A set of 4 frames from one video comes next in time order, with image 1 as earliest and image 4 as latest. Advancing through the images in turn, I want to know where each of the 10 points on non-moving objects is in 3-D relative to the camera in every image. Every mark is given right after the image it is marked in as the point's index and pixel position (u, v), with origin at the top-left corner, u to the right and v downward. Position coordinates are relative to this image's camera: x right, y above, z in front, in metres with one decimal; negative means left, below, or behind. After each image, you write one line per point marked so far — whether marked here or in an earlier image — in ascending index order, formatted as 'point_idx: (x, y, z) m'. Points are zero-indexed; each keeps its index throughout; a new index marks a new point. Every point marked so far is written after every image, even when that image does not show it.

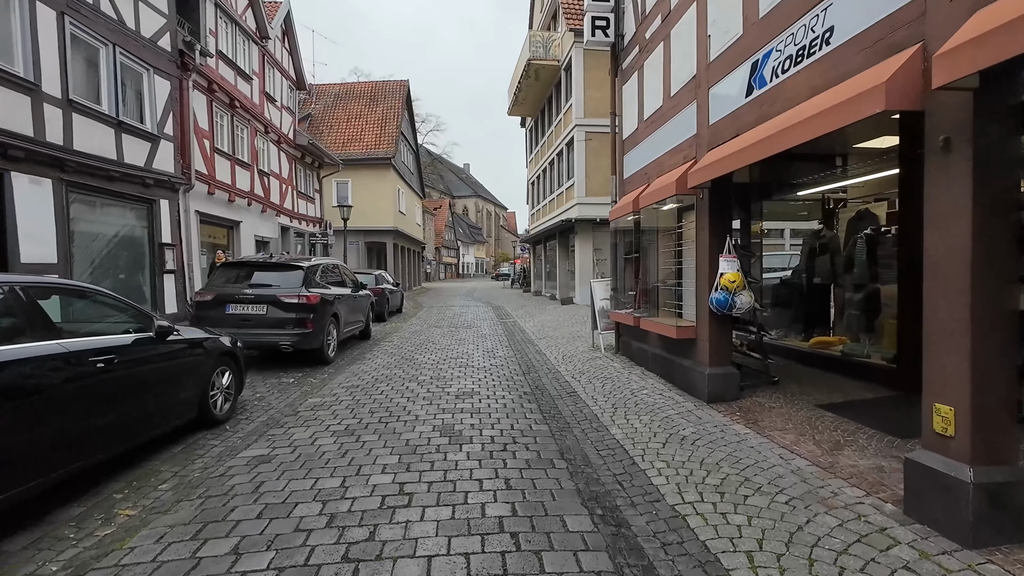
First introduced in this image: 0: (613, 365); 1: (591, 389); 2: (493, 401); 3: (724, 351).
0: (+1.6, -1.2, +7.7) m
1: (+1.1, -1.4, +6.5) m
2: (-0.2, -1.4, +5.9) m
3: (+2.4, -0.7, +5.5) m
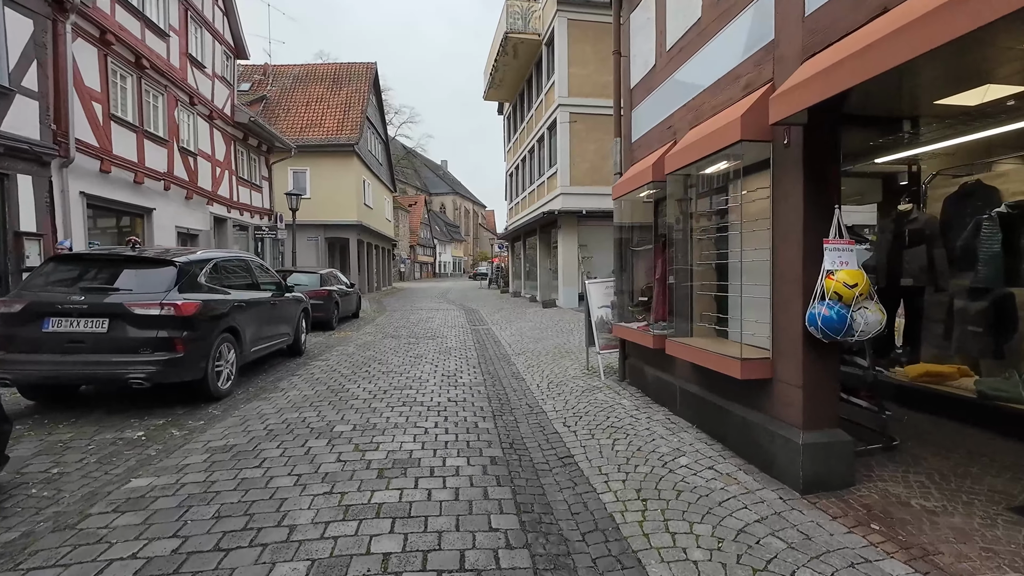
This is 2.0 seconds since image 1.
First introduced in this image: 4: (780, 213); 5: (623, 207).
0: (+1.2, -1.3, +5.4) m
1: (+0.7, -1.4, +4.2) m
2: (-0.5, -1.5, +3.6) m
3: (+2.1, -0.8, +3.3) m
4: (+1.9, +0.5, +3.4) m
5: (+1.4, +1.1, +6.3) m
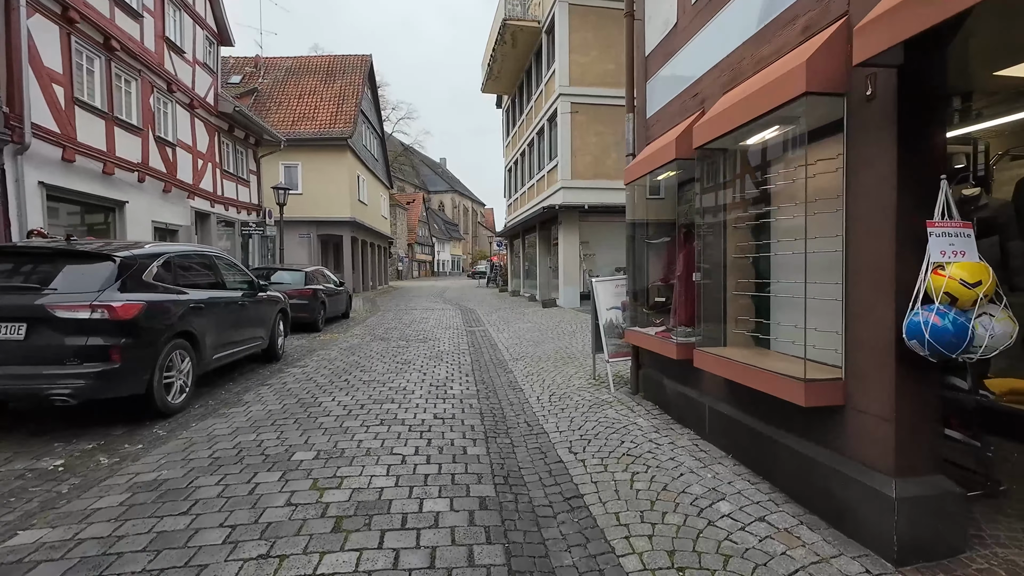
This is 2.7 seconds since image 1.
0: (+1.2, -1.3, +4.6) m
1: (+0.7, -1.4, +3.3) m
2: (-0.6, -1.5, +2.7) m
3: (+2.1, -0.8, +2.4) m
4: (+1.9, +0.5, +2.6) m
5: (+1.4, +1.1, +5.5) m
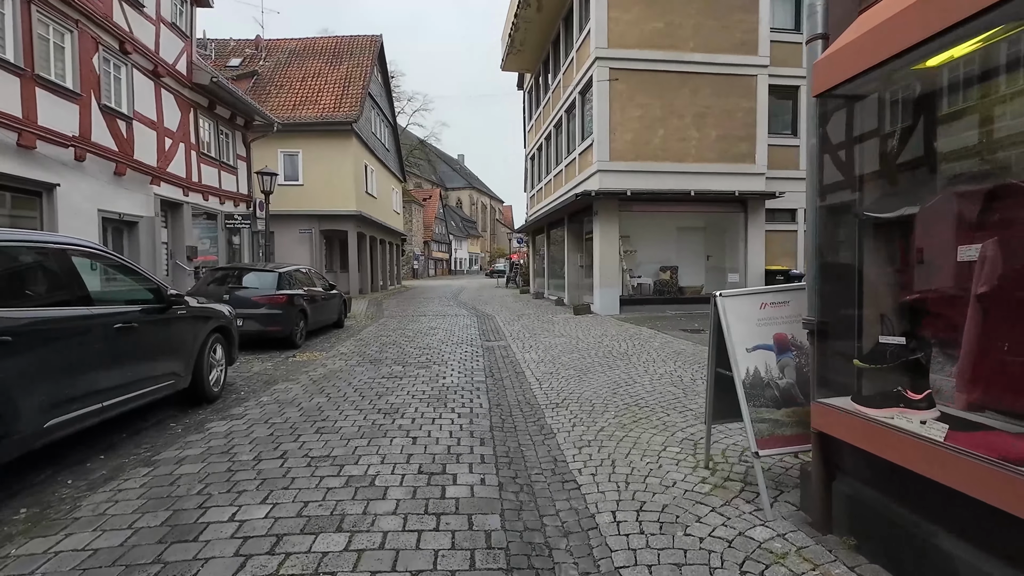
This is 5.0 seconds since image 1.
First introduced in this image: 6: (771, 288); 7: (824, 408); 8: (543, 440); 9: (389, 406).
0: (+1.5, -1.4, +1.8) m
1: (+0.9, -1.6, +0.6) m
2: (-0.4, -1.6, 0.0) m
3: (+2.3, -0.9, -0.4) m
4: (+2.1, +0.4, -0.2) m
5: (+1.7, +0.9, +2.7) m
6: (+1.7, 0.0, +3.0) m
7: (+1.7, -0.6, +2.7) m
8: (+0.3, -1.4, +4.6) m
9: (-1.4, -1.4, +5.6) m
